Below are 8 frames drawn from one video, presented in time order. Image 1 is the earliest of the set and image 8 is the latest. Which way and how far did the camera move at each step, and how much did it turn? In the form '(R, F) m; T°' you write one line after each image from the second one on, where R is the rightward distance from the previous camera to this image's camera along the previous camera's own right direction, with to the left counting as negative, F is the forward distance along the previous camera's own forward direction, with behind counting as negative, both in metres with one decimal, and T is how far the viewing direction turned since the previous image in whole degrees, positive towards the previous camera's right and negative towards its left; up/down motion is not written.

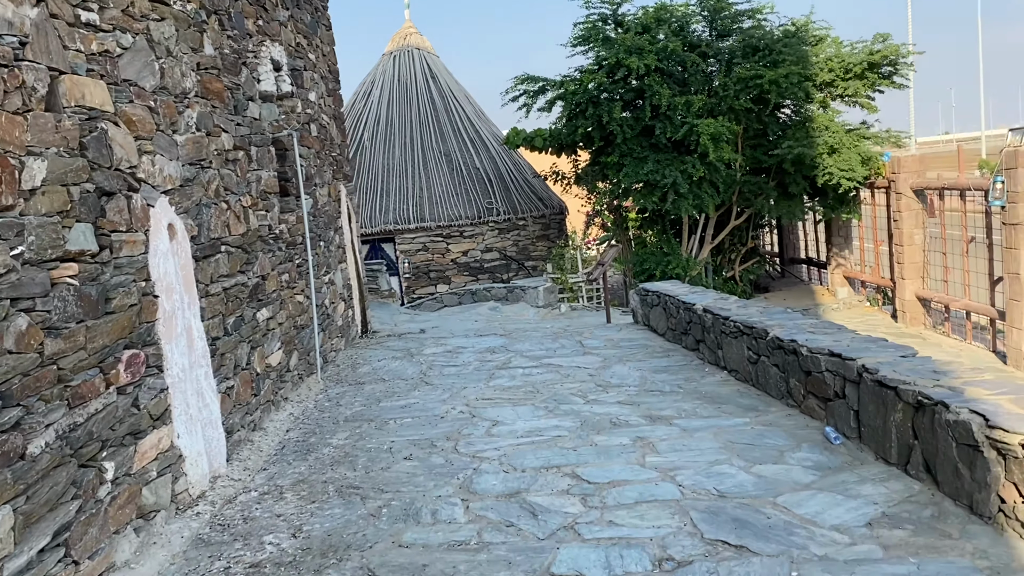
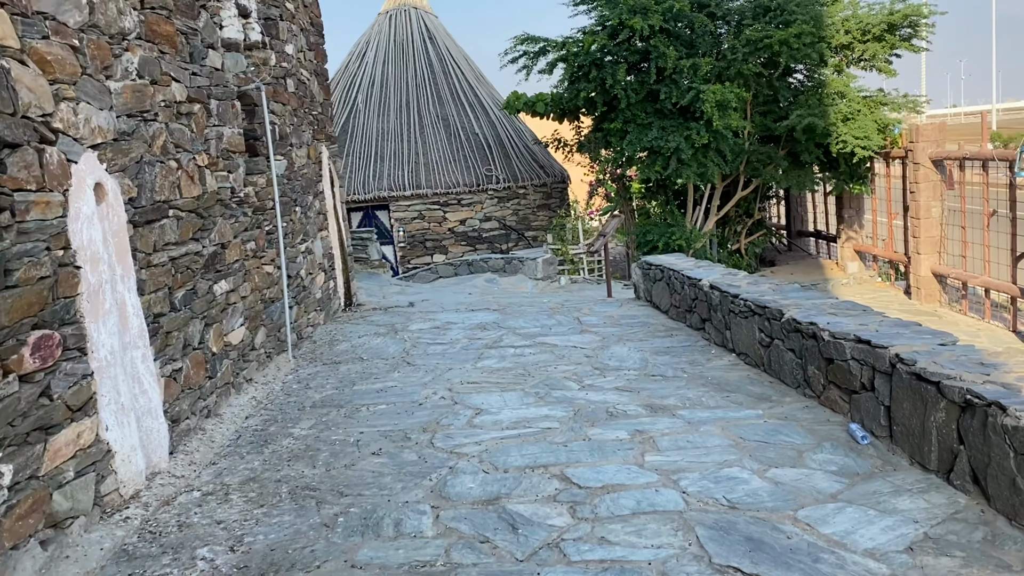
(+0.1, +0.5) m; 0°
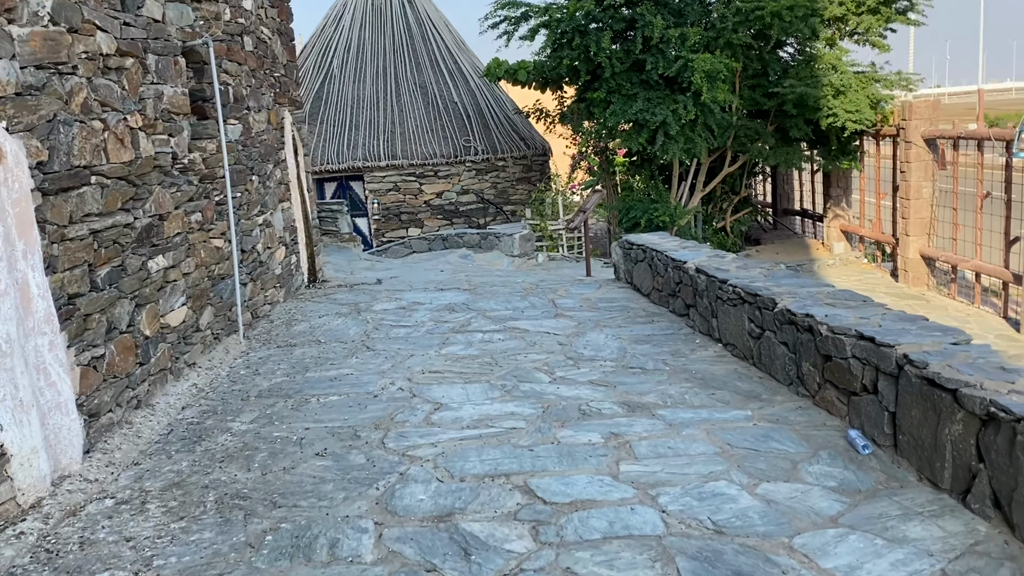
(+0.1, +0.4) m; +1°
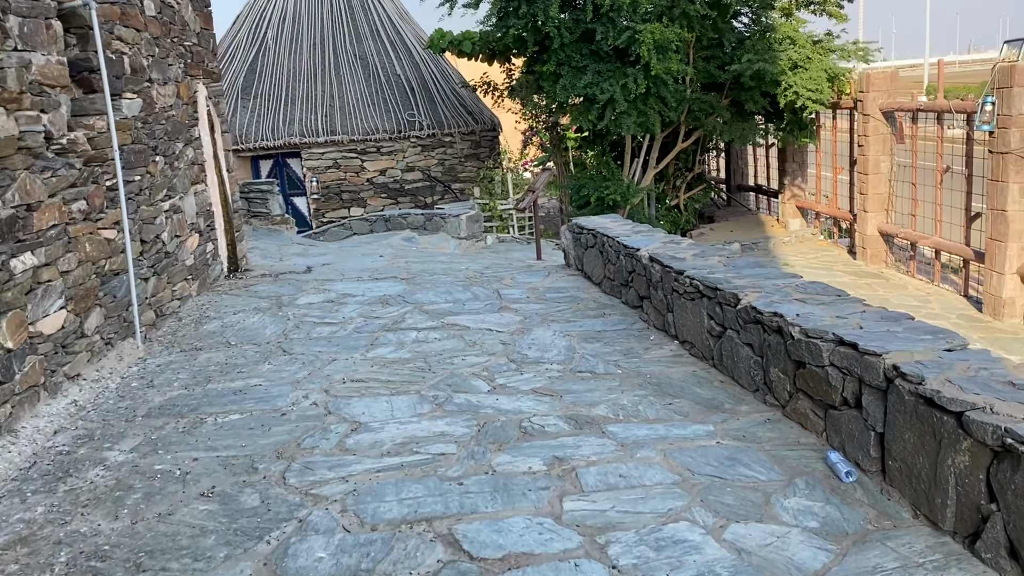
(+0.1, +0.5) m; +3°
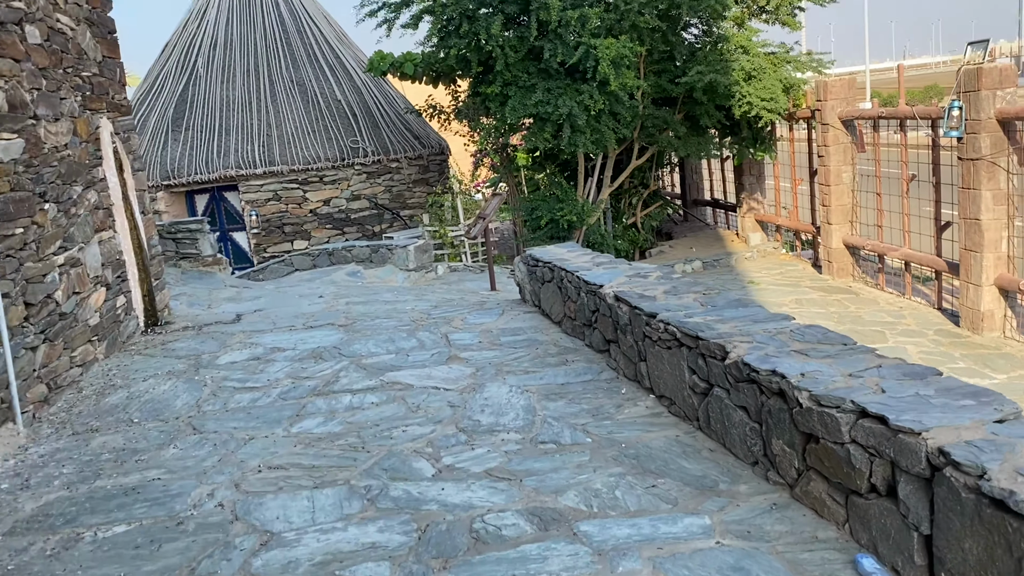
(+0.1, +0.5) m; +3°
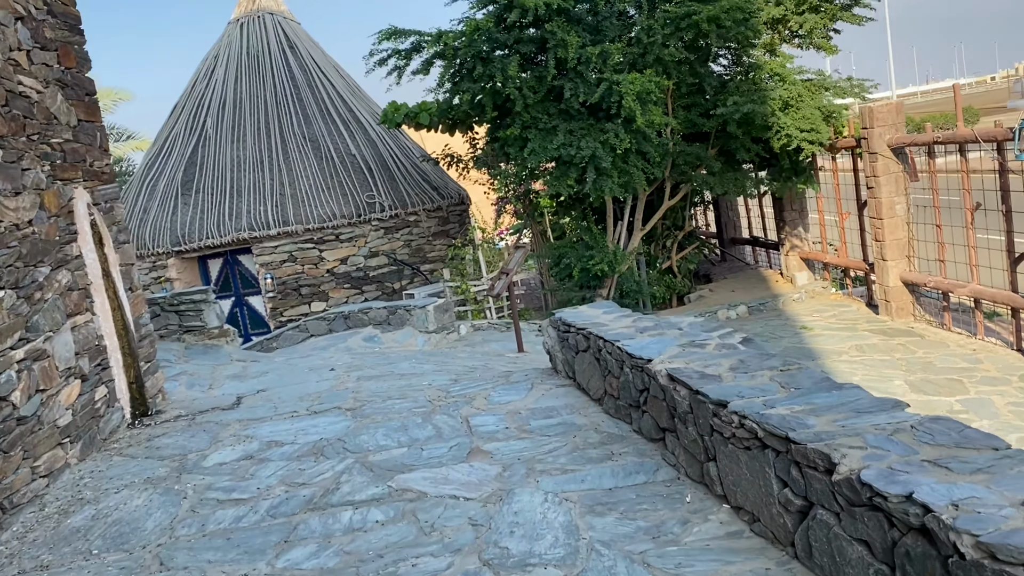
(0.0, +0.6) m; -2°
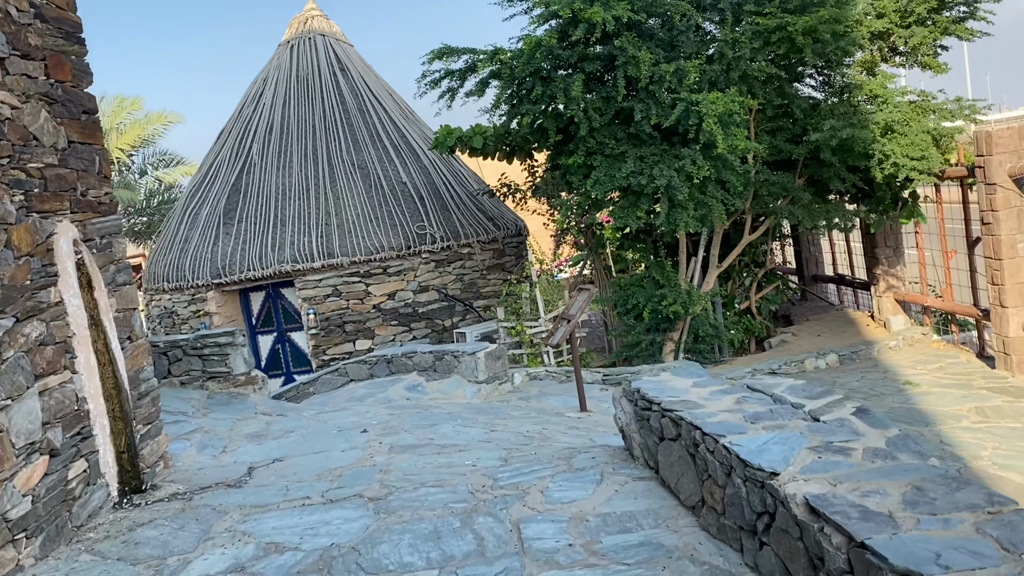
(0.0, +0.9) m; -4°
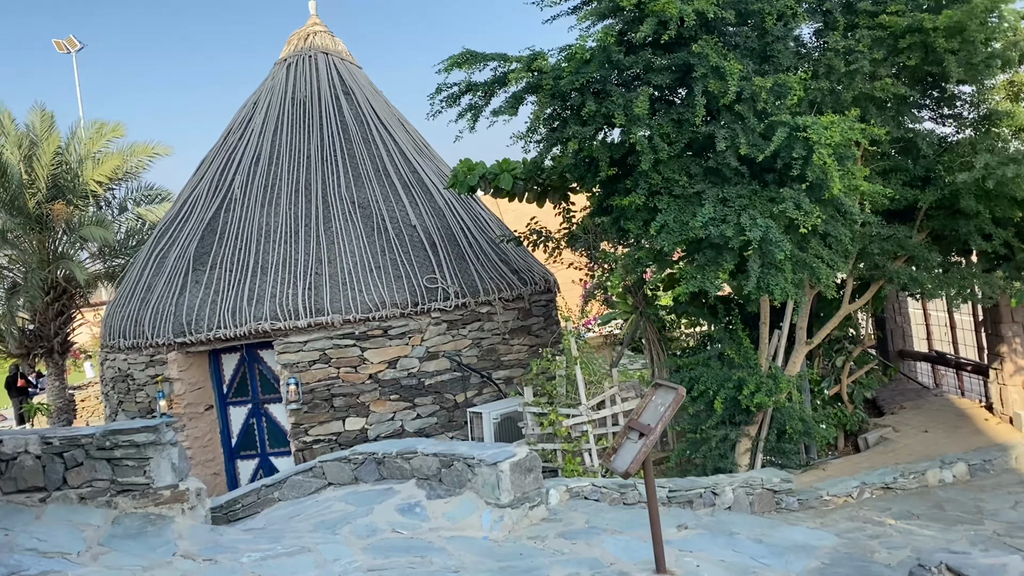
(-0.2, +1.9) m; -1°
